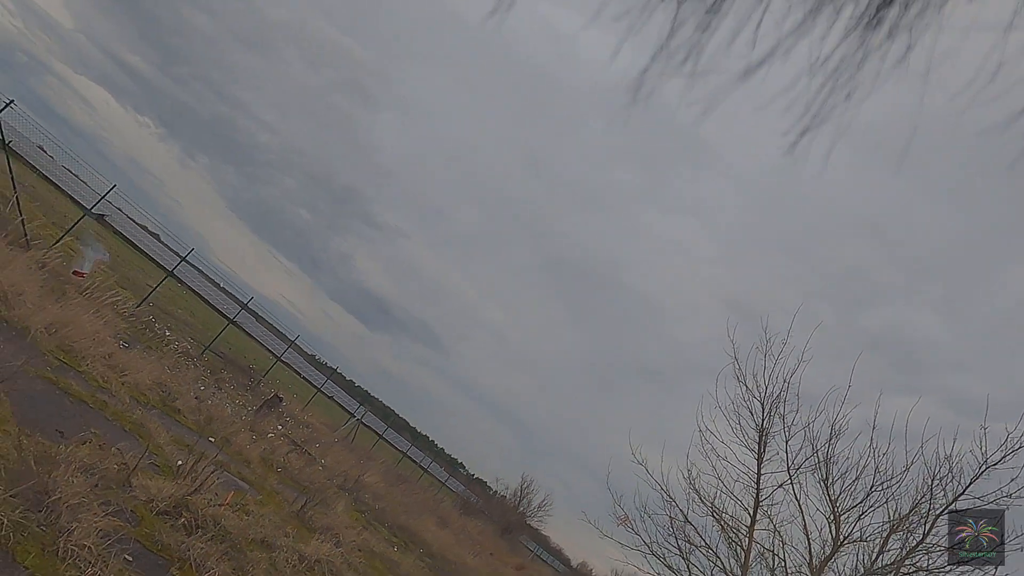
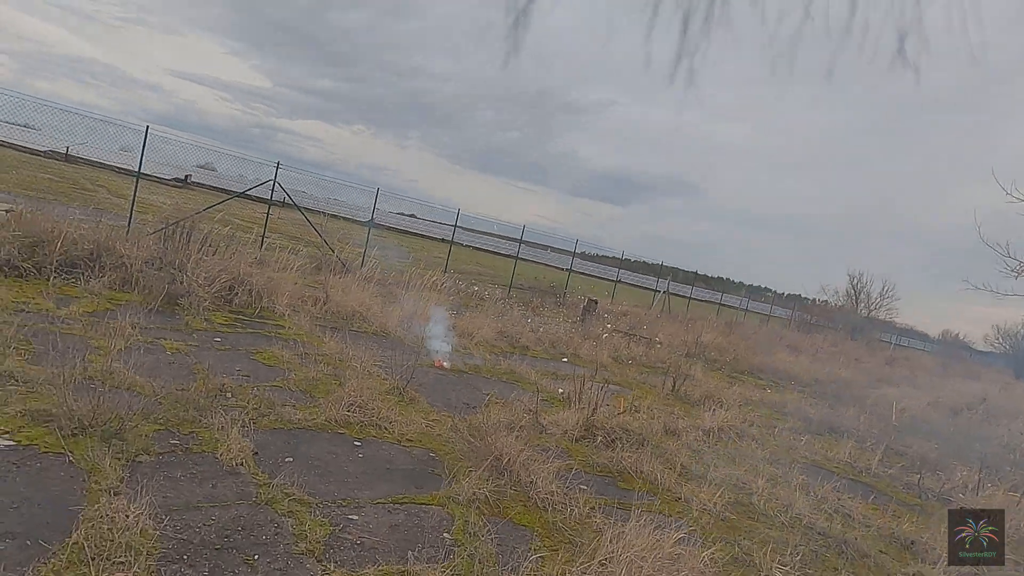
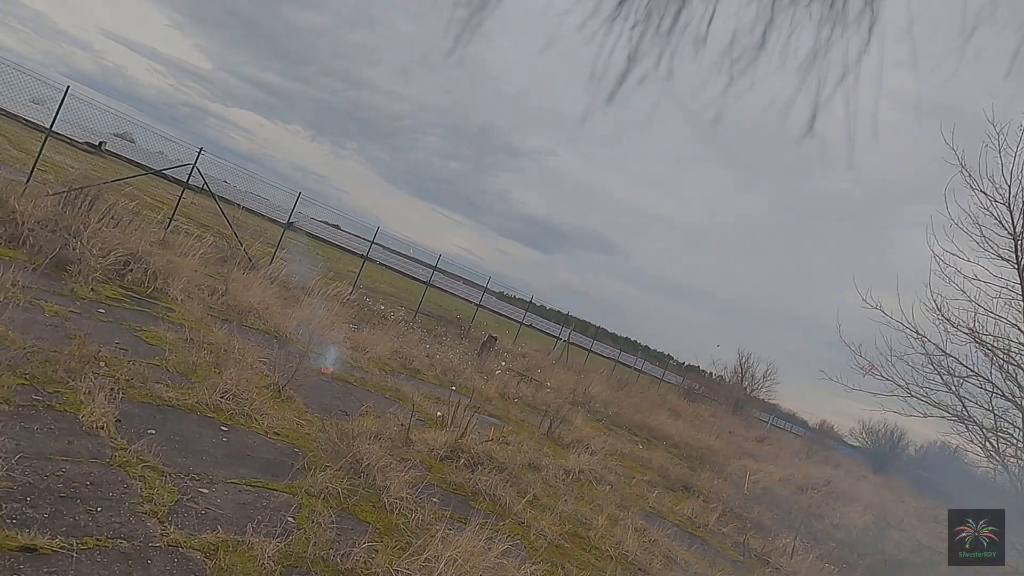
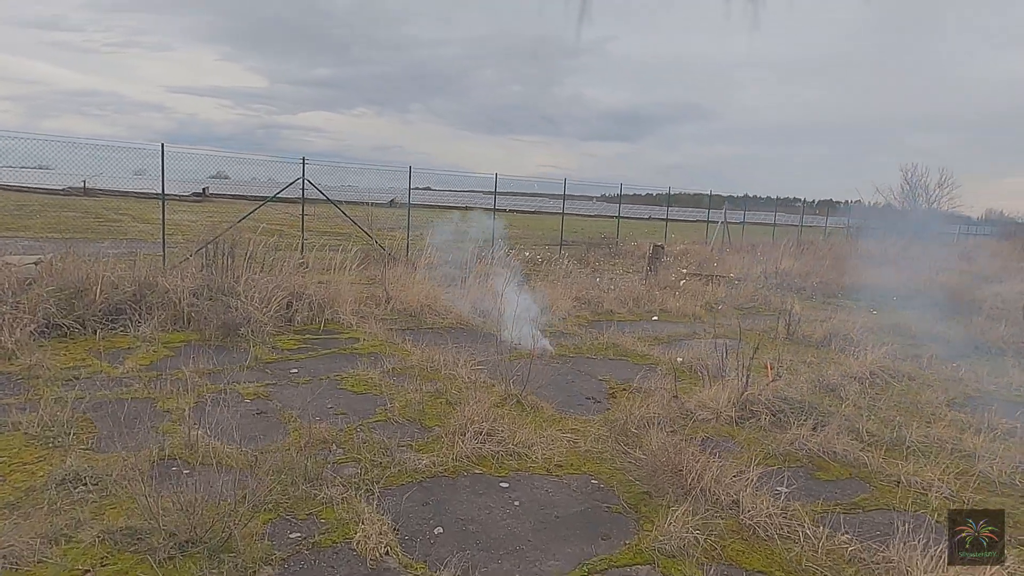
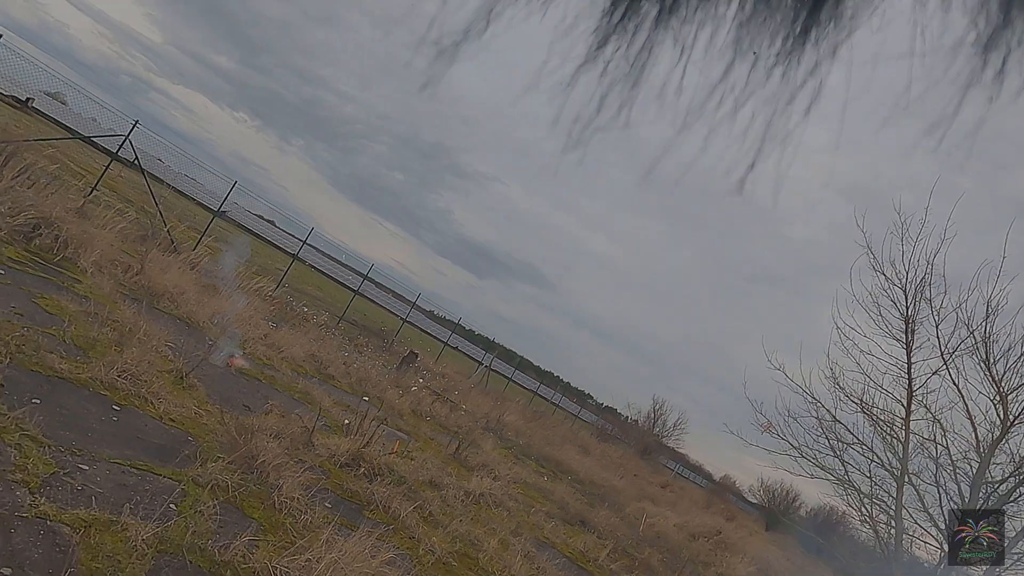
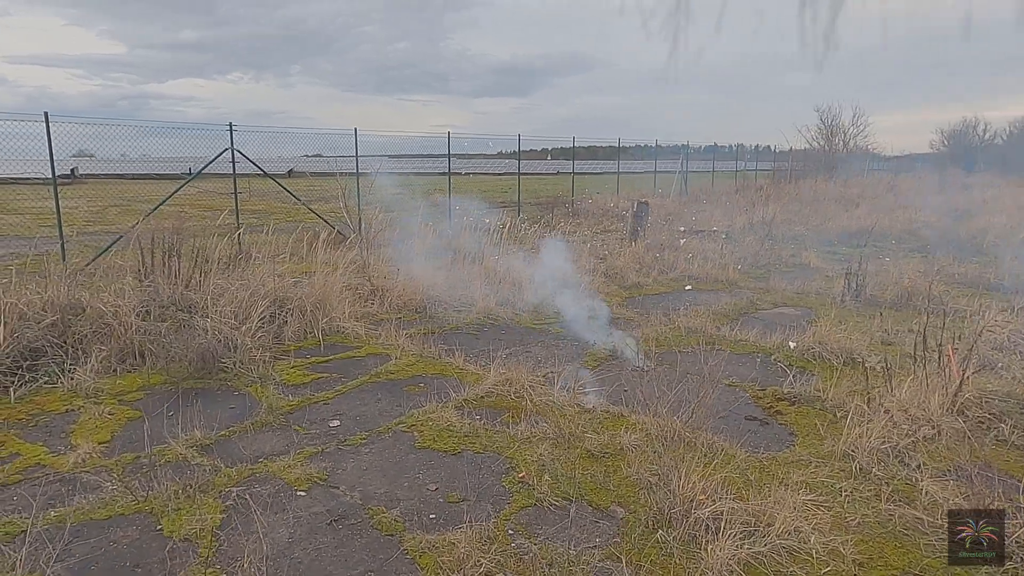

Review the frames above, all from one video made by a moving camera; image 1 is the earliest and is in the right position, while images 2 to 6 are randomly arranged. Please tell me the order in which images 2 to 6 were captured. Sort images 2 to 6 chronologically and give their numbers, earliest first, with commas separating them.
5, 3, 2, 4, 6
